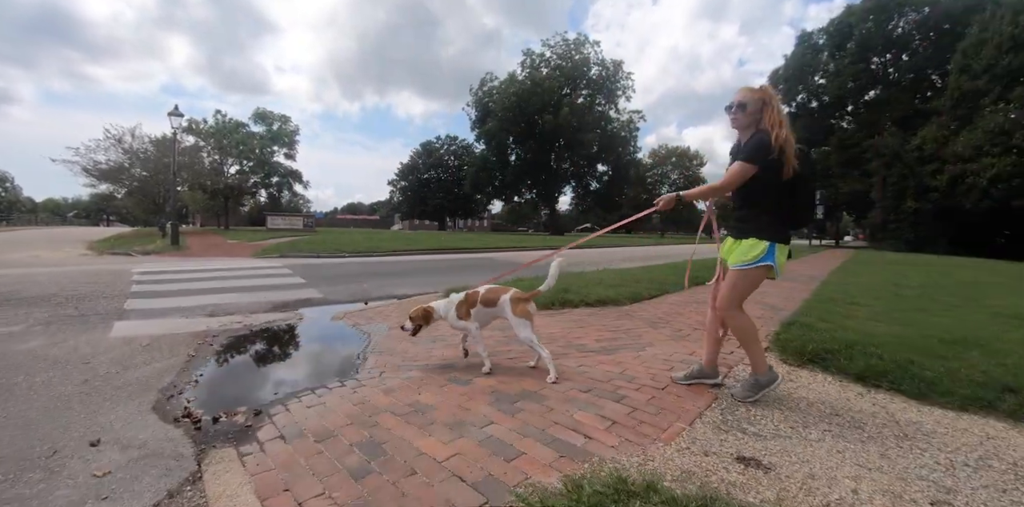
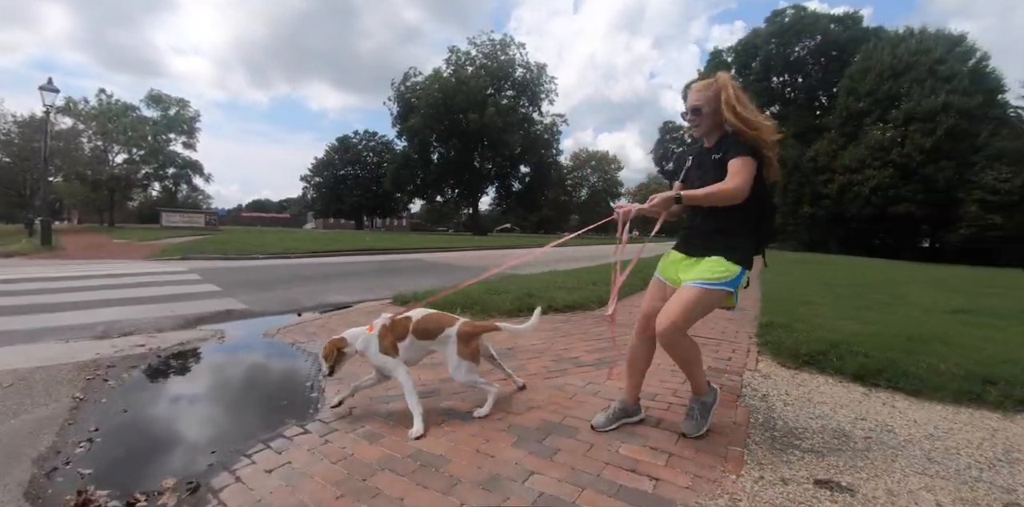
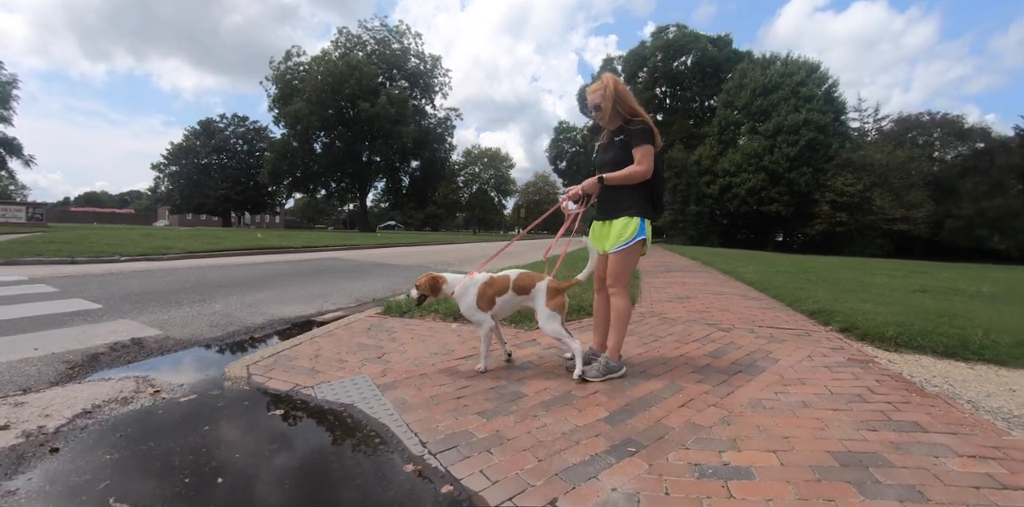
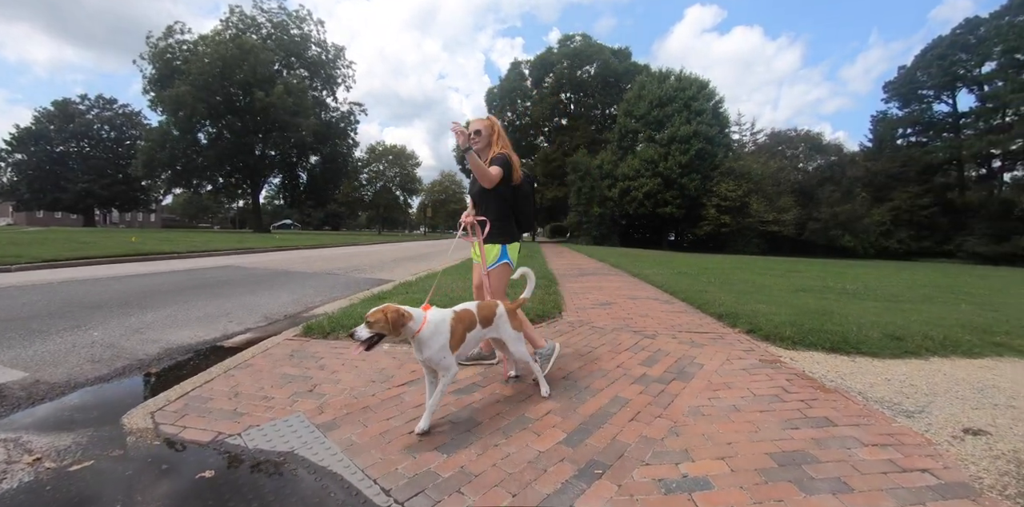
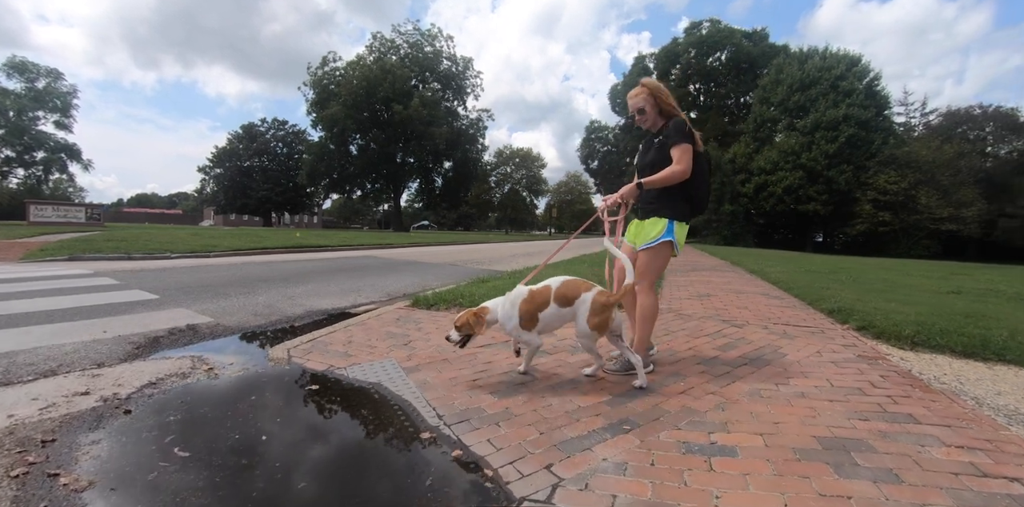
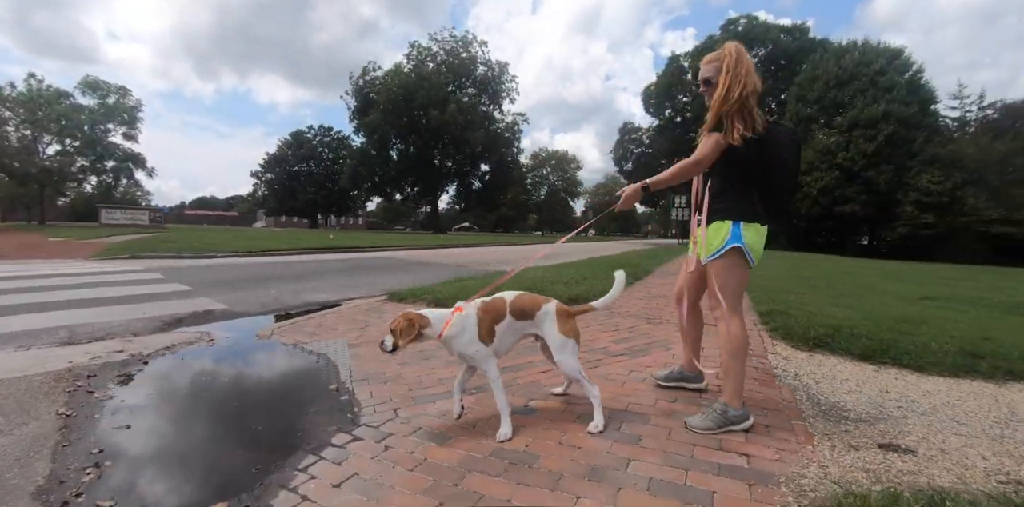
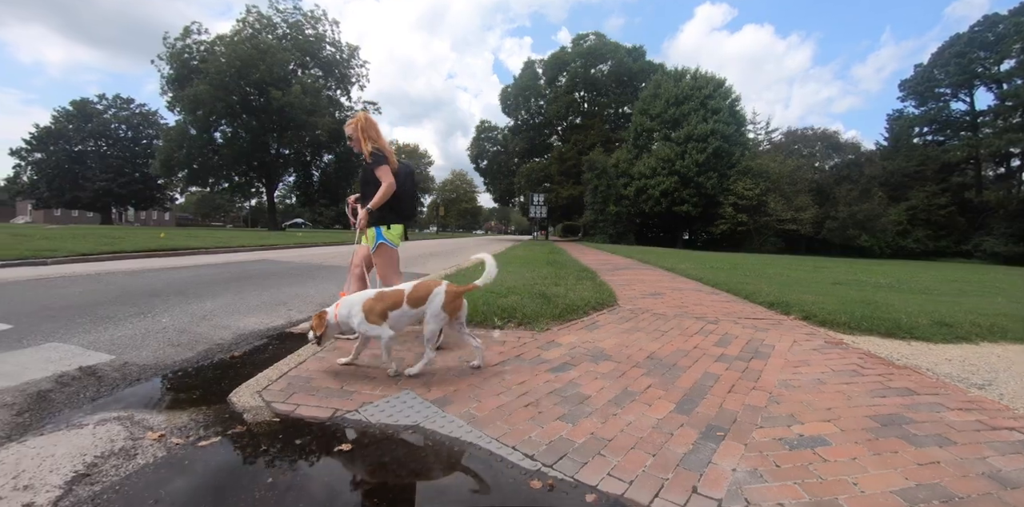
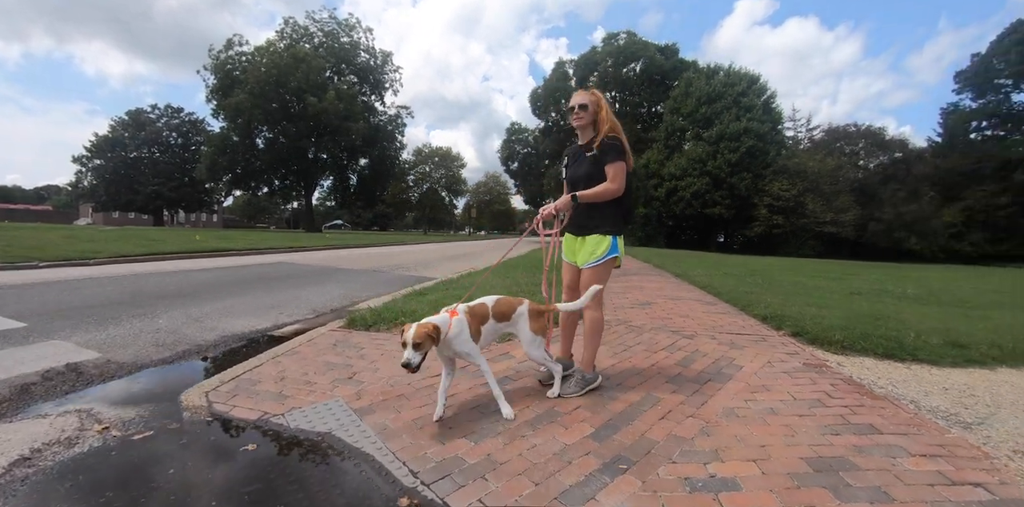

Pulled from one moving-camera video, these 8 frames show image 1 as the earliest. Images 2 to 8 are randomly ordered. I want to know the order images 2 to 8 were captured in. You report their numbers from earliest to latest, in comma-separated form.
2, 6, 5, 3, 8, 4, 7
